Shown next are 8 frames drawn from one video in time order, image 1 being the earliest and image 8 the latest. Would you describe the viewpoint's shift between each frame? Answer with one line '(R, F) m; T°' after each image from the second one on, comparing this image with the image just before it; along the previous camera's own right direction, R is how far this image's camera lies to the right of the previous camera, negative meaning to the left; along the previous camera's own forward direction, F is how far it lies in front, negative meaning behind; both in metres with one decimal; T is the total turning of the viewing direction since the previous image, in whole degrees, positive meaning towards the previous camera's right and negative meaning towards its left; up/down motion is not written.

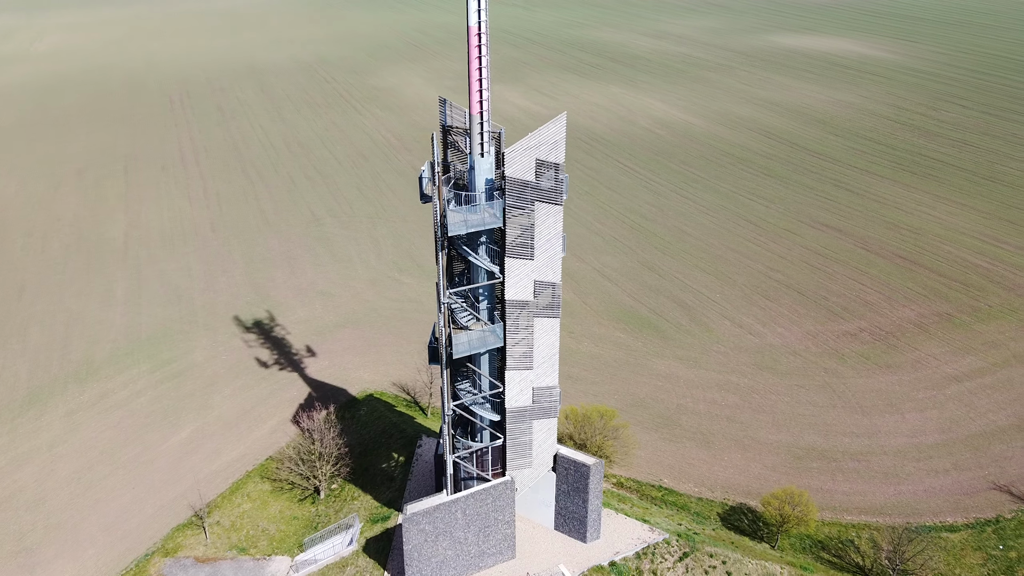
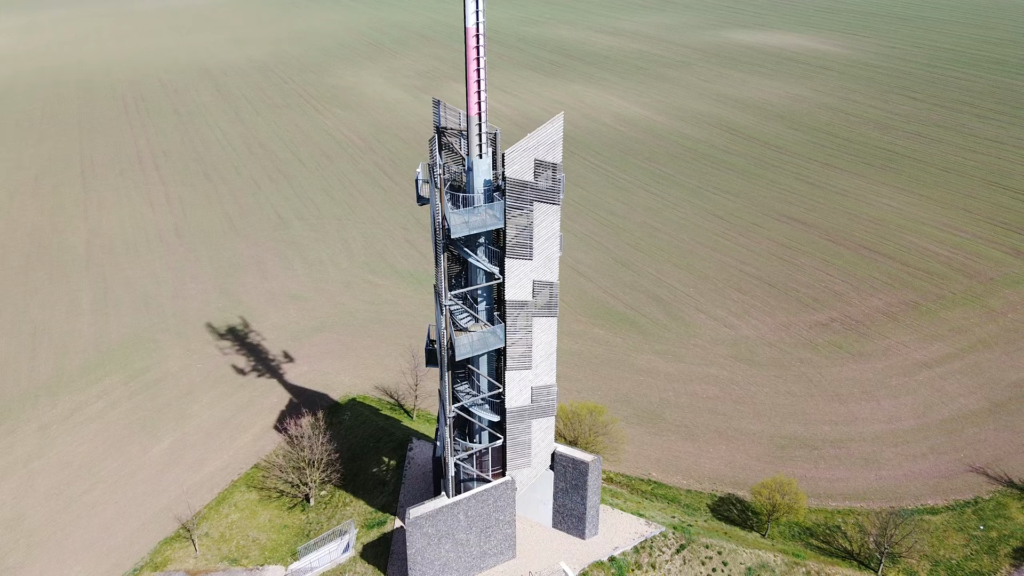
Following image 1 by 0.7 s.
(-1.4, 0.0) m; +3°
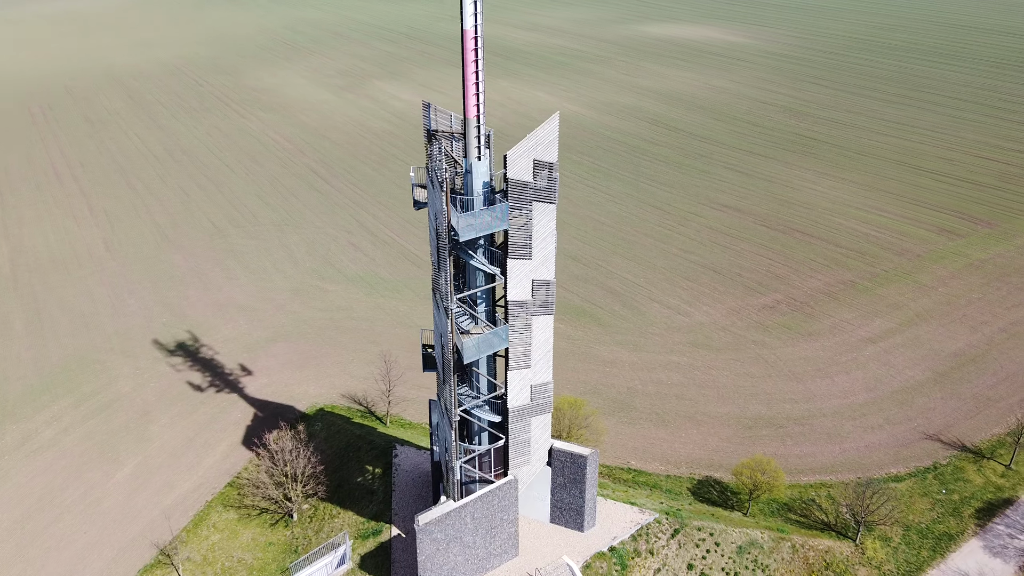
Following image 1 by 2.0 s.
(-2.8, +0.1) m; +6°
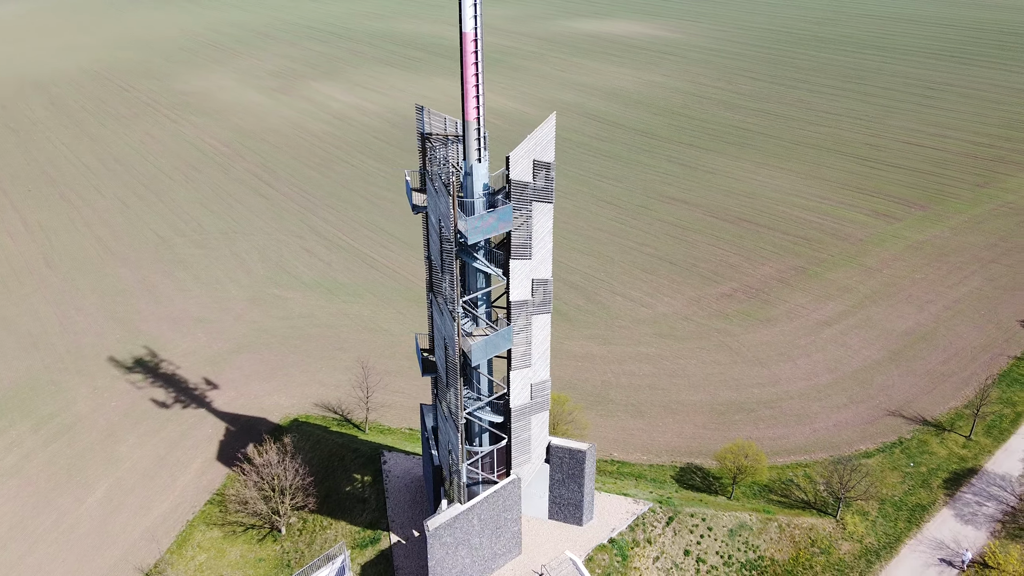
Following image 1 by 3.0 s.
(-2.4, 0.0) m; +5°
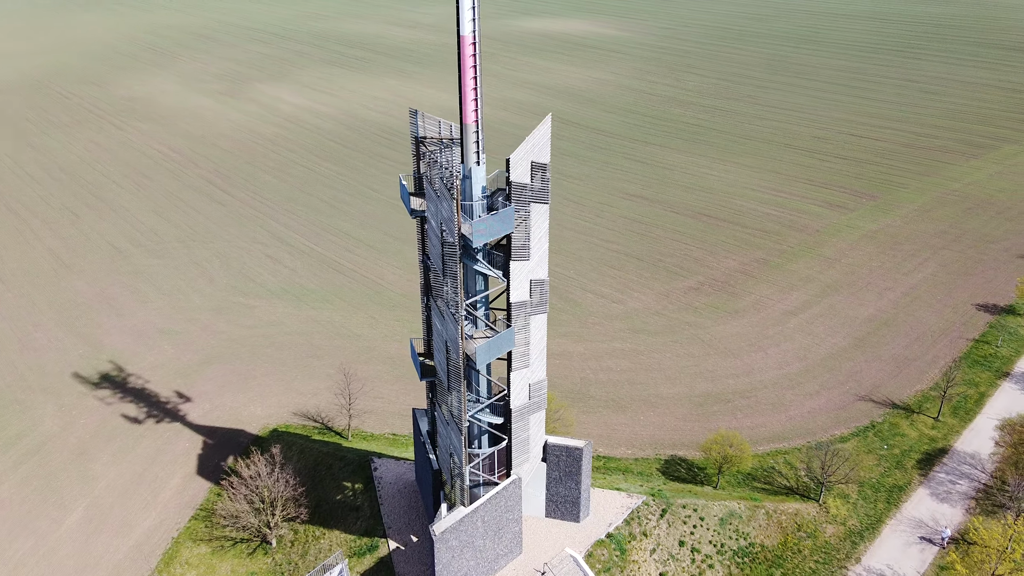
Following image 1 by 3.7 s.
(-1.8, -0.1) m; +4°
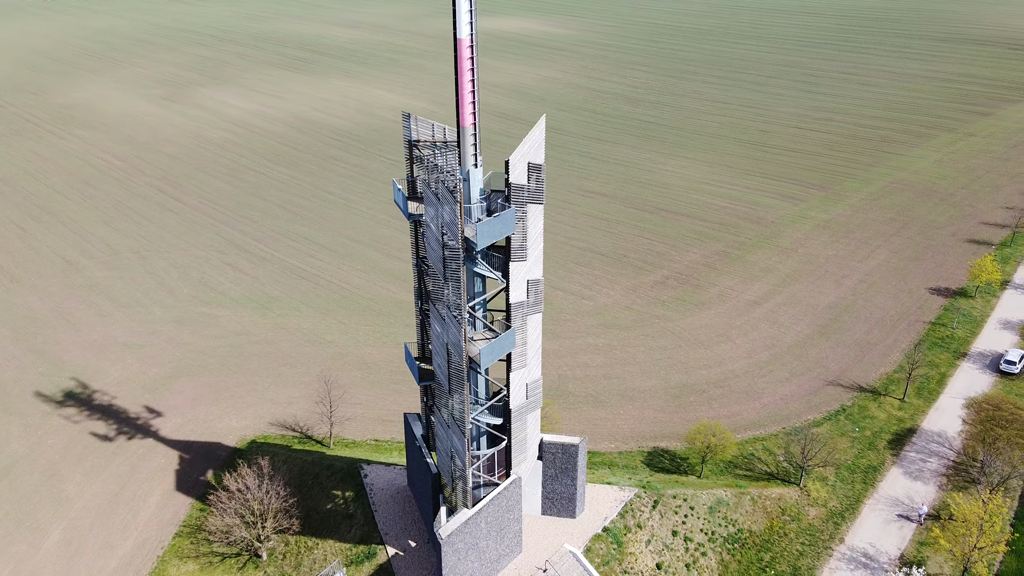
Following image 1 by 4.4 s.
(-1.9, -0.1) m; +4°
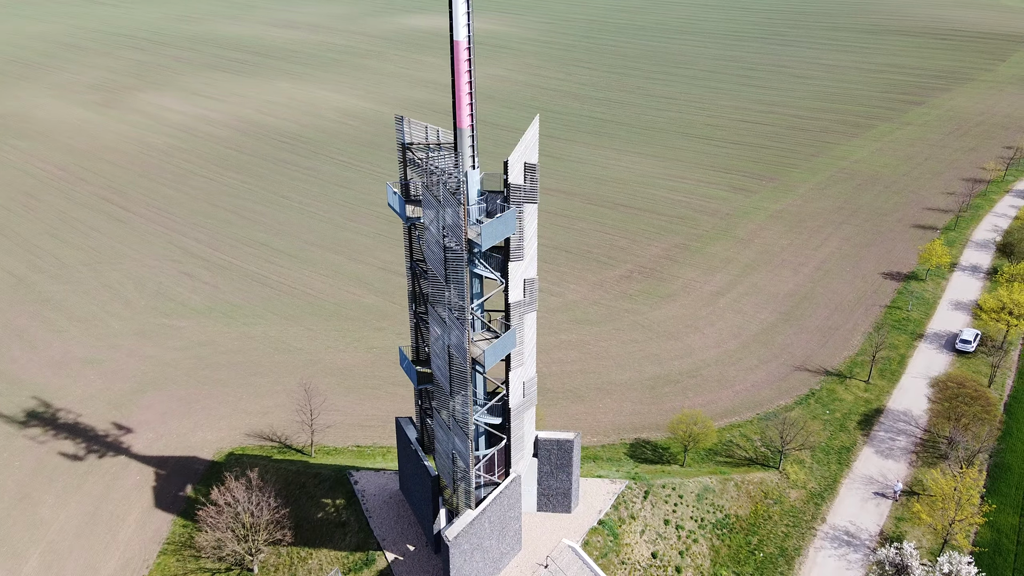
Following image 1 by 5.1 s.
(-1.9, -0.1) m; +4°
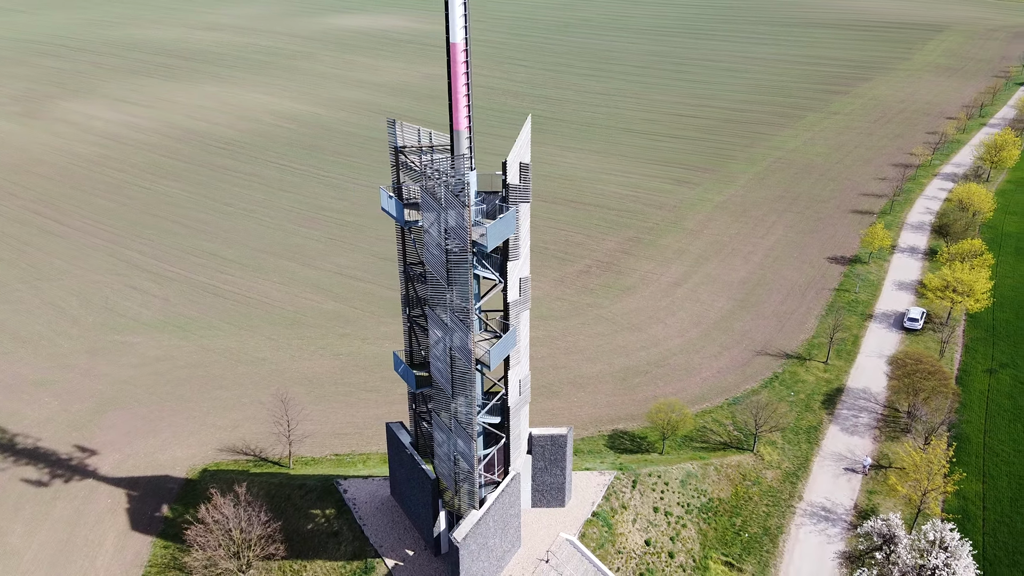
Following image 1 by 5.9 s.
(-2.3, -0.1) m; +5°
